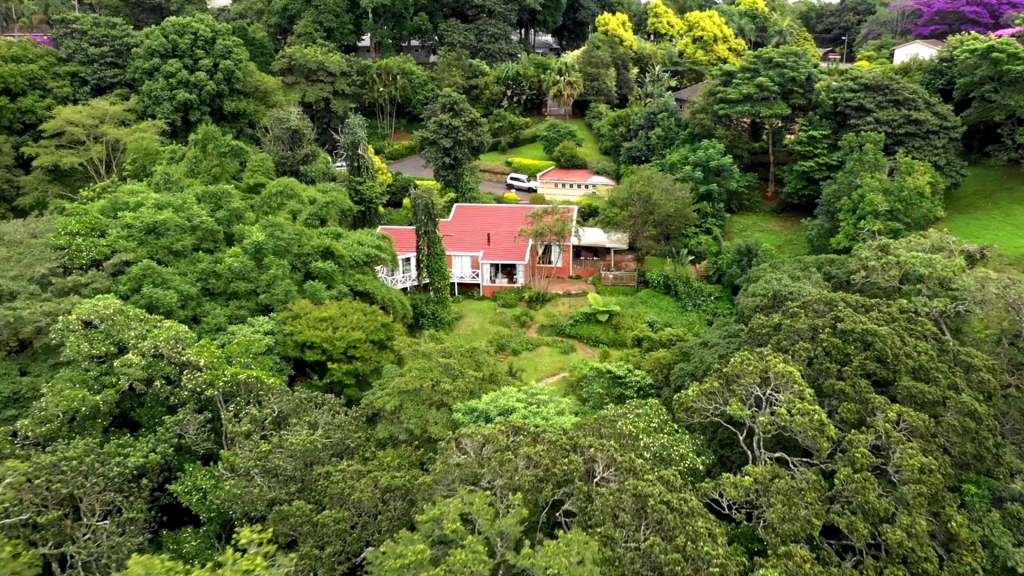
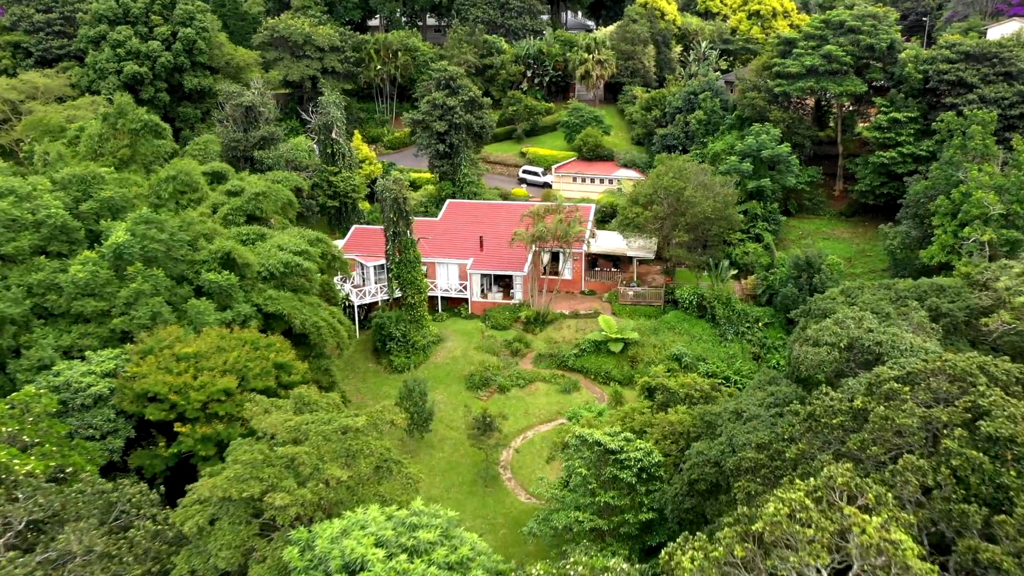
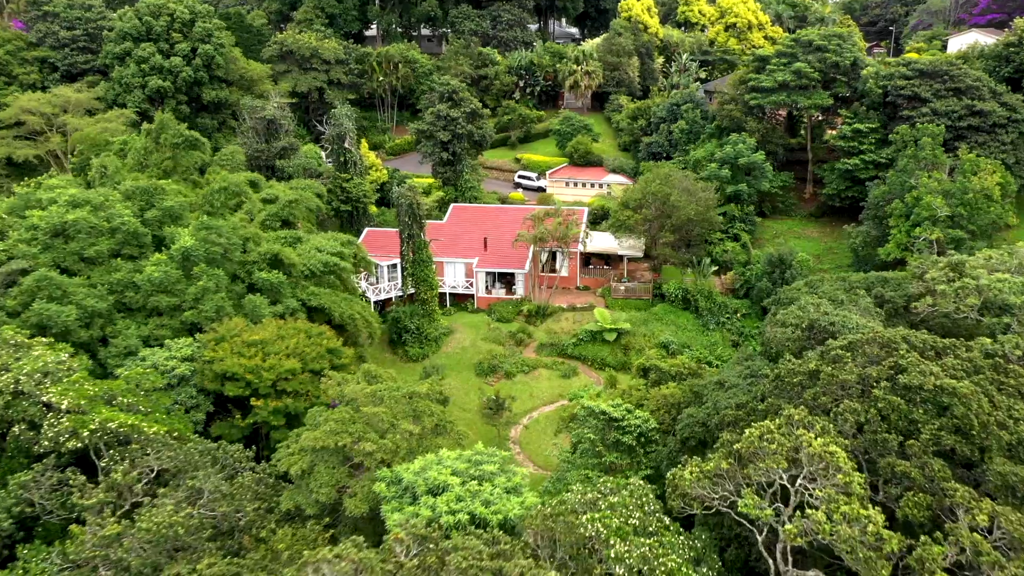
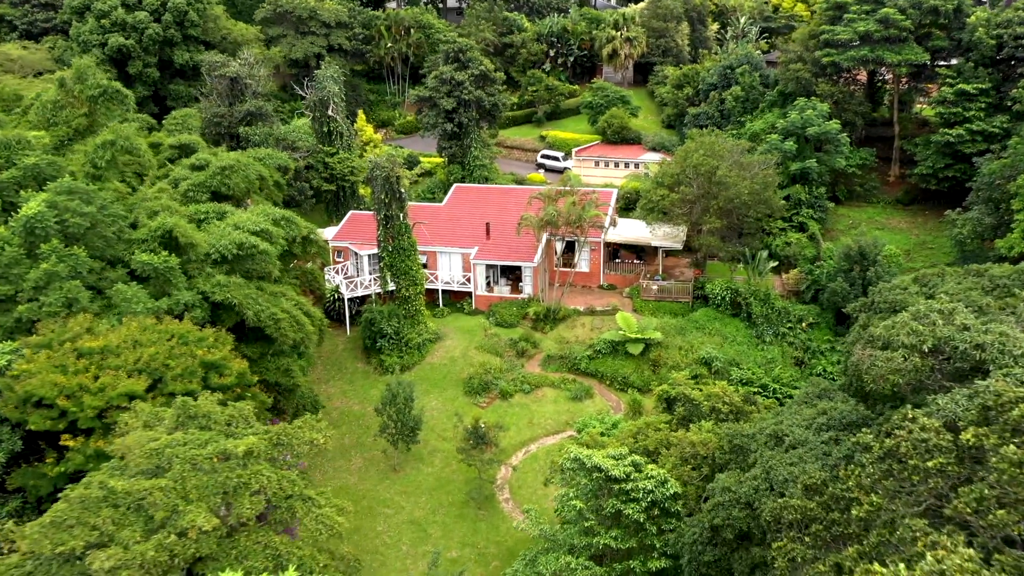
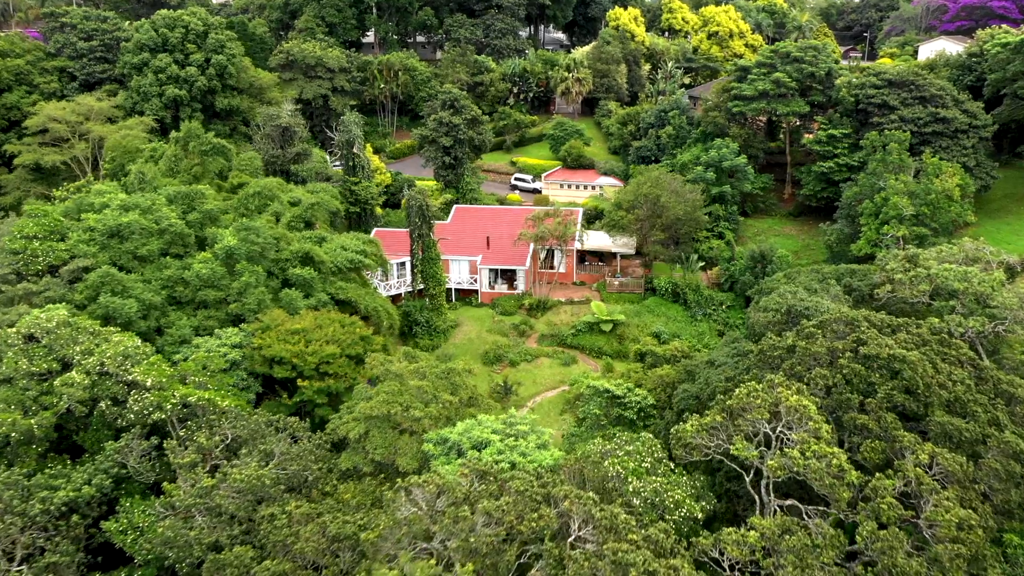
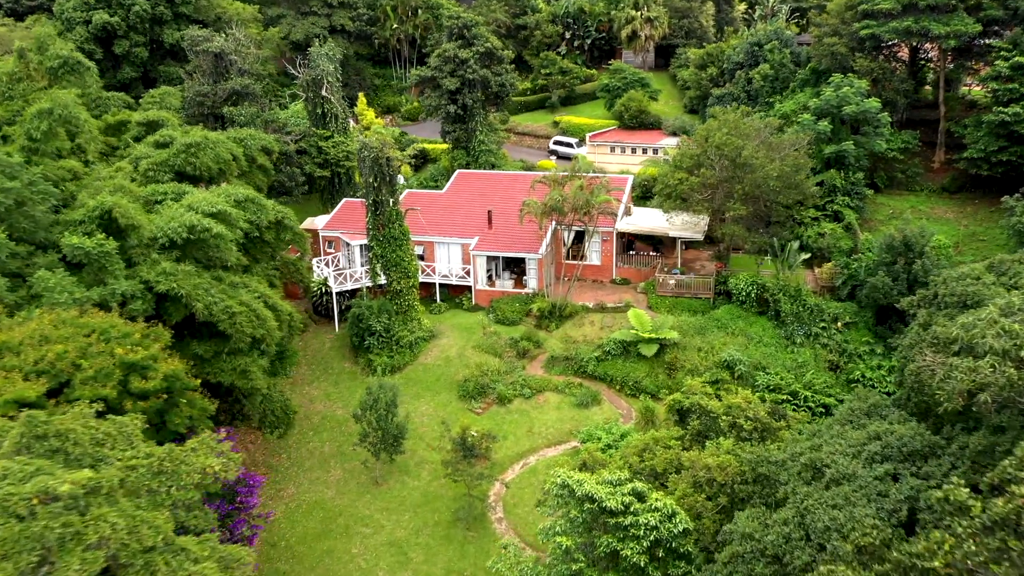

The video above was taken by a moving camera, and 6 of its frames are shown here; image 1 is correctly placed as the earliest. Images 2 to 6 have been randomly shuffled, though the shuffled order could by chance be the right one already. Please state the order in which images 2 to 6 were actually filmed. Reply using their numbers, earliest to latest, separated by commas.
5, 3, 2, 4, 6
